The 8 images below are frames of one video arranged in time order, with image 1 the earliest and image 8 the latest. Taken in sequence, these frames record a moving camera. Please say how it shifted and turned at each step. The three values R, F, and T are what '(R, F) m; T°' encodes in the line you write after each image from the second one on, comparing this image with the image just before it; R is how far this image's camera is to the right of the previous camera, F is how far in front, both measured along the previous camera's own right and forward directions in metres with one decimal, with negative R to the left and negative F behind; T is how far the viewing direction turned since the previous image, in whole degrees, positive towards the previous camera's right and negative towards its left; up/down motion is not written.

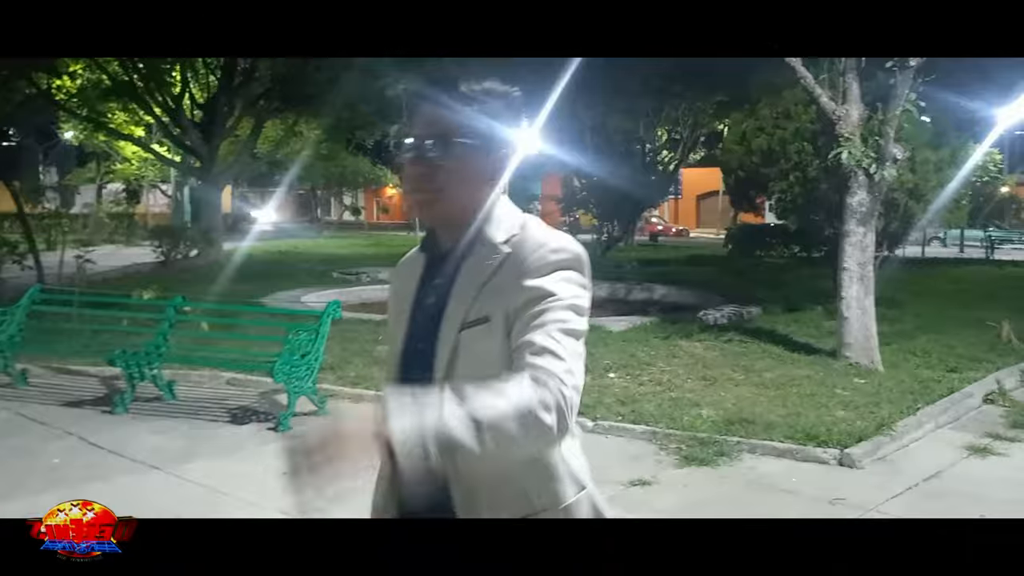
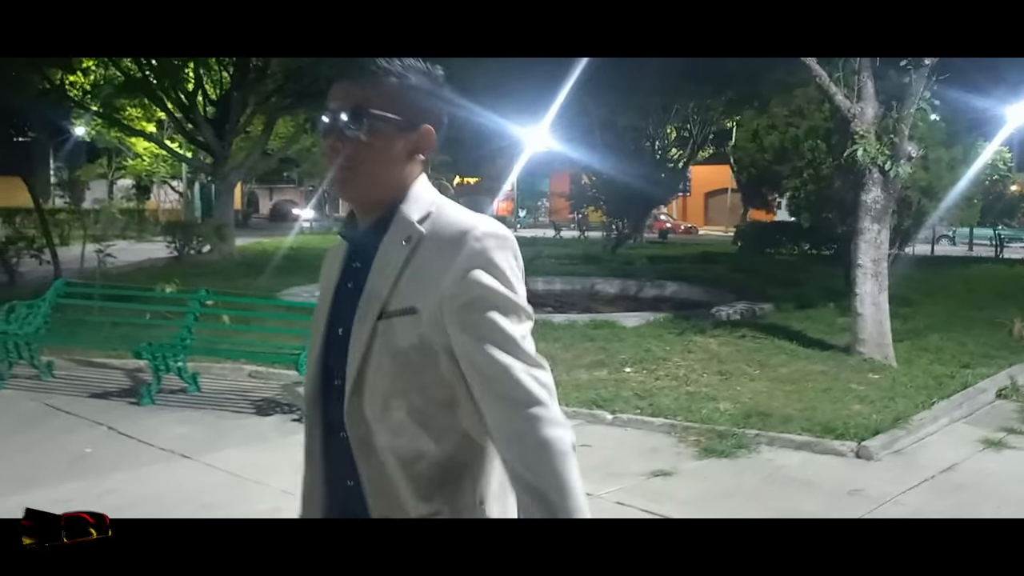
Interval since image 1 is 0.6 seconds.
(-0.1, -0.1) m; 0°
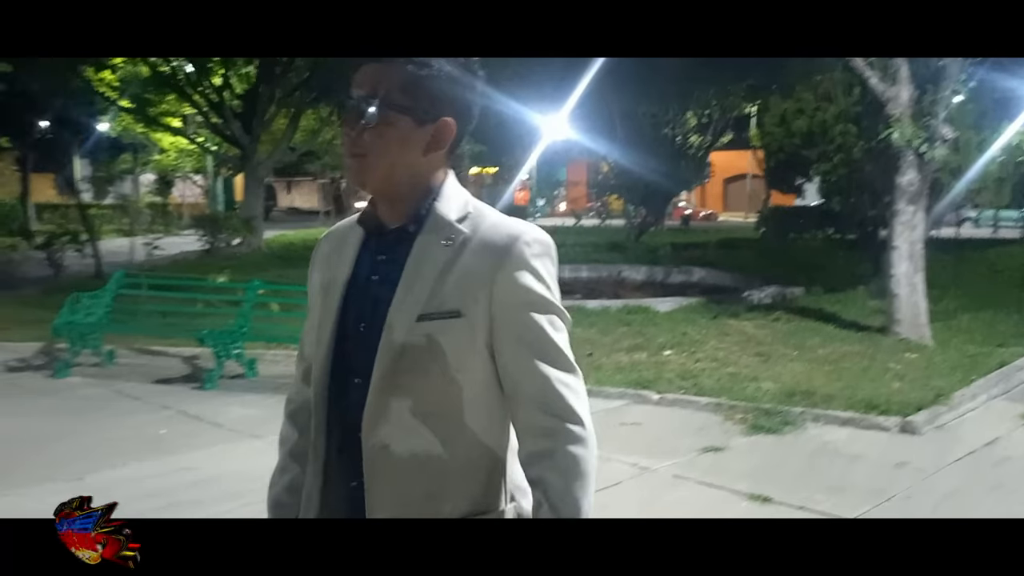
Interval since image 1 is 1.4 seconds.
(-0.2, -0.2) m; -1°
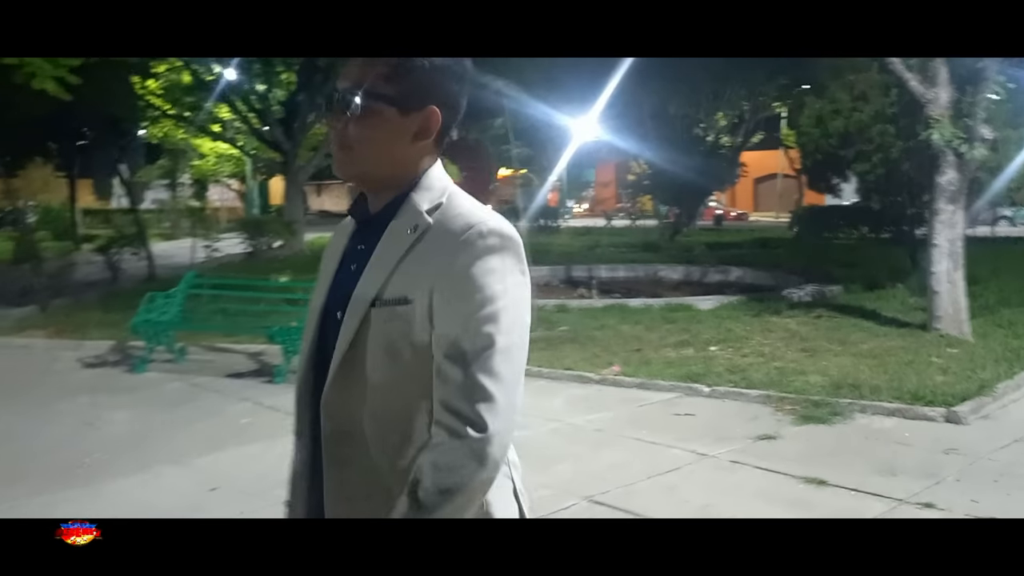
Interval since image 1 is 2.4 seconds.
(-0.2, -0.3) m; -2°
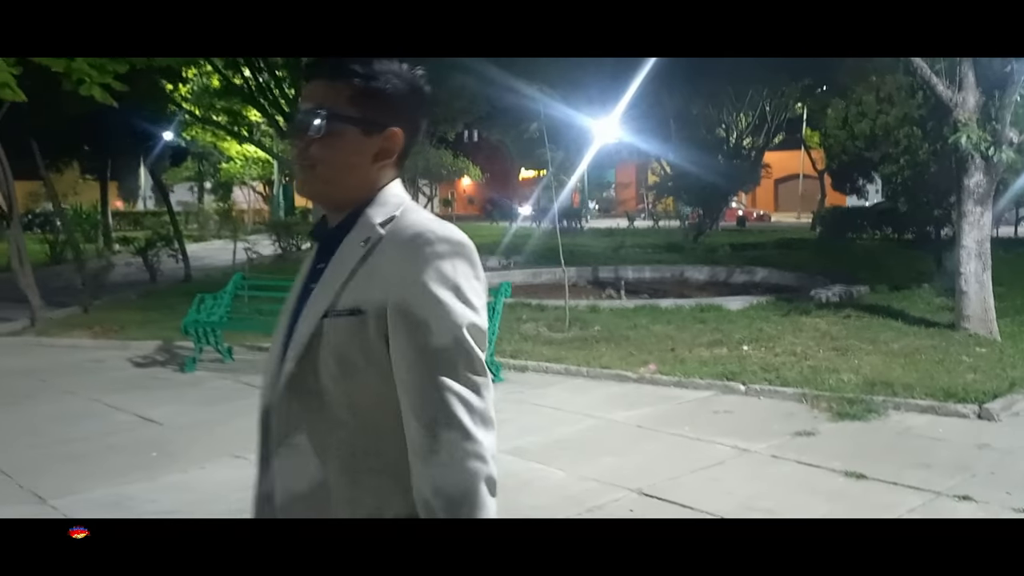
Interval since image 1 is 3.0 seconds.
(-0.2, -0.2) m; -1°
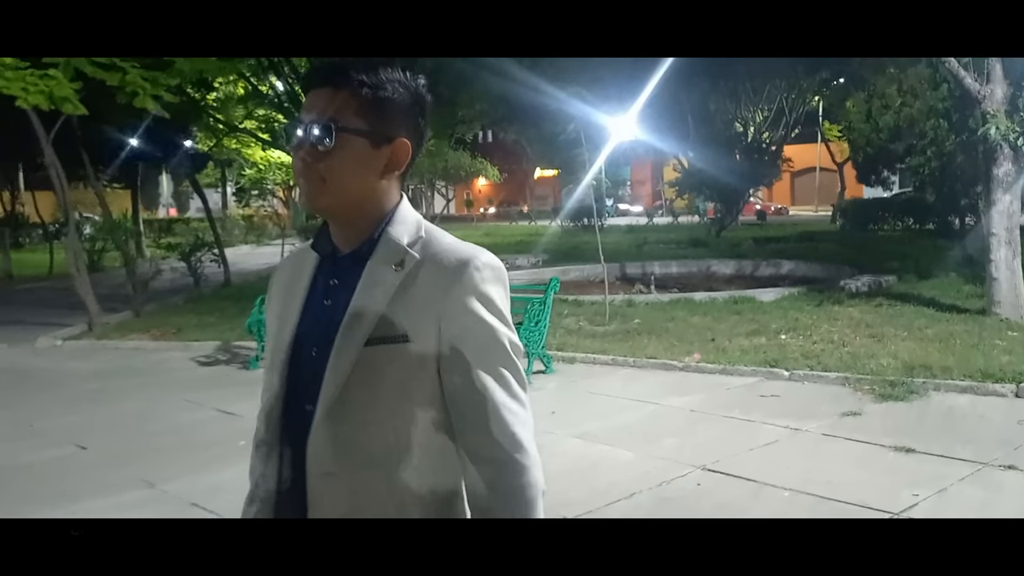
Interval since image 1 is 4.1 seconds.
(-0.3, -0.3) m; -1°
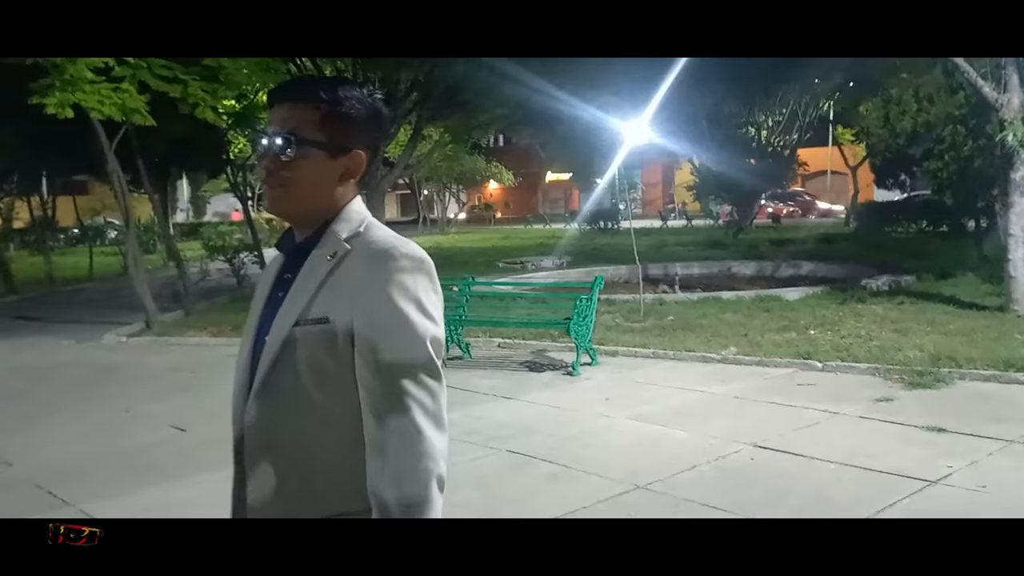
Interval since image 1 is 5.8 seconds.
(-0.4, -0.5) m; 0°
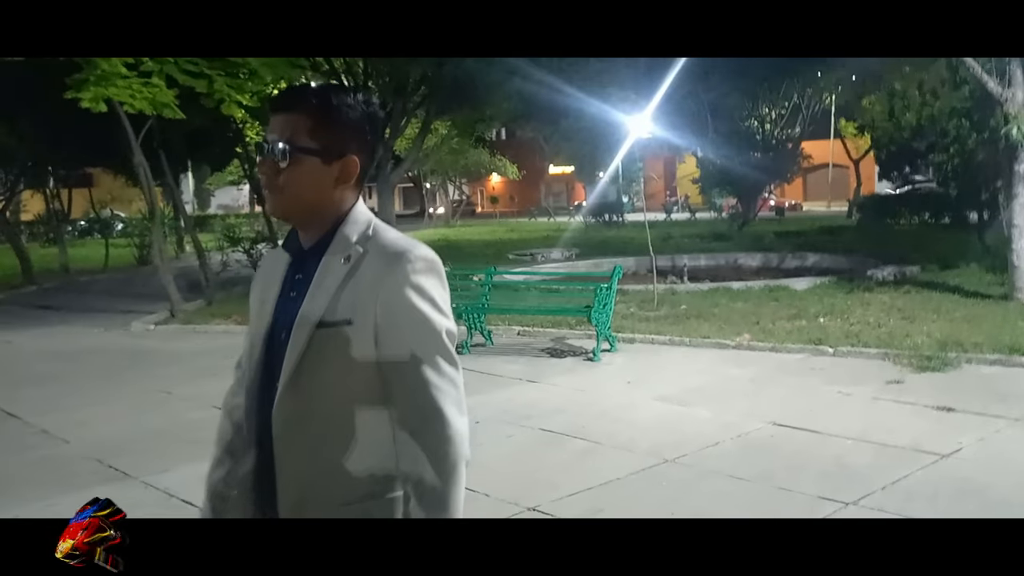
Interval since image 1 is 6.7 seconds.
(-0.2, -0.3) m; 0°
